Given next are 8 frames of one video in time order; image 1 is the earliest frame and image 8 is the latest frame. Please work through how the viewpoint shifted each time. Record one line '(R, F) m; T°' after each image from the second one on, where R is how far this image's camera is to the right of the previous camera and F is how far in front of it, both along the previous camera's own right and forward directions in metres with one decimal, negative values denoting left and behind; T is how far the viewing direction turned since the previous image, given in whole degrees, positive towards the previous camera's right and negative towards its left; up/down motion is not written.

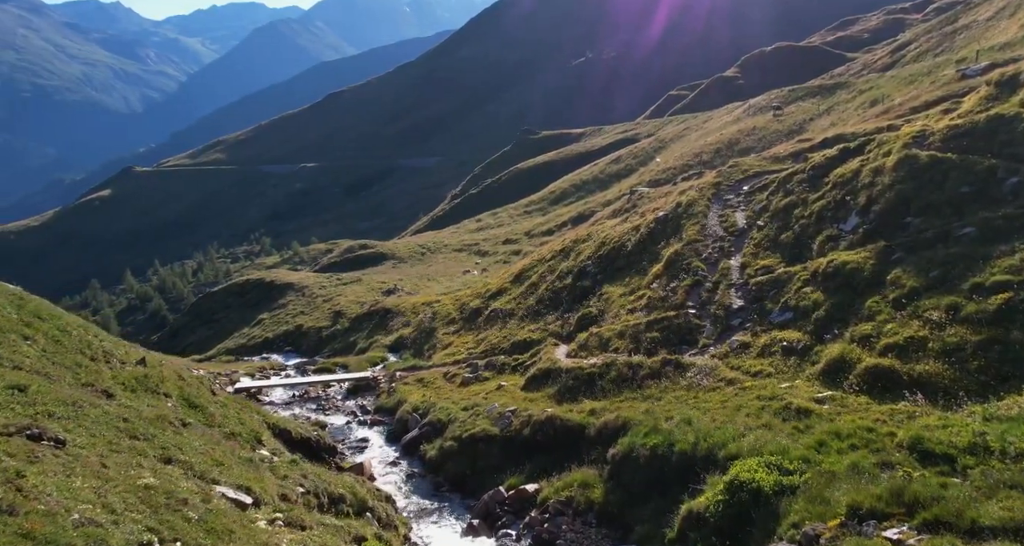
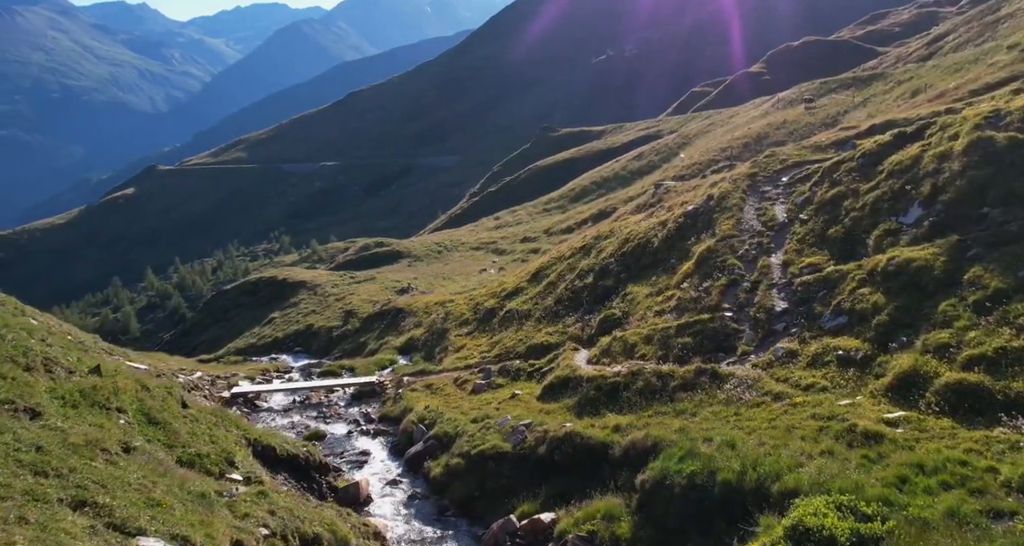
(+0.1, +3.6) m; -1°
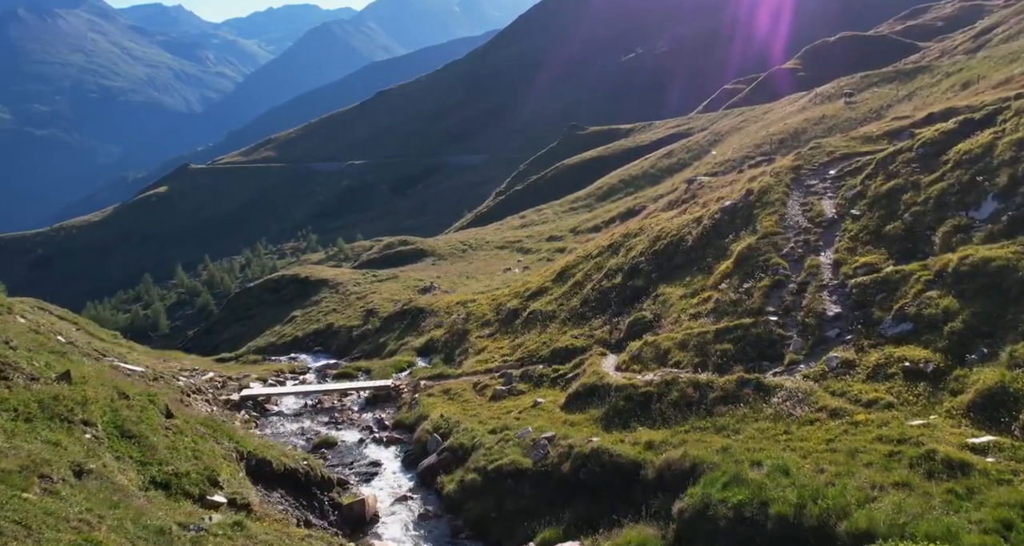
(+0.1, +2.7) m; -2°
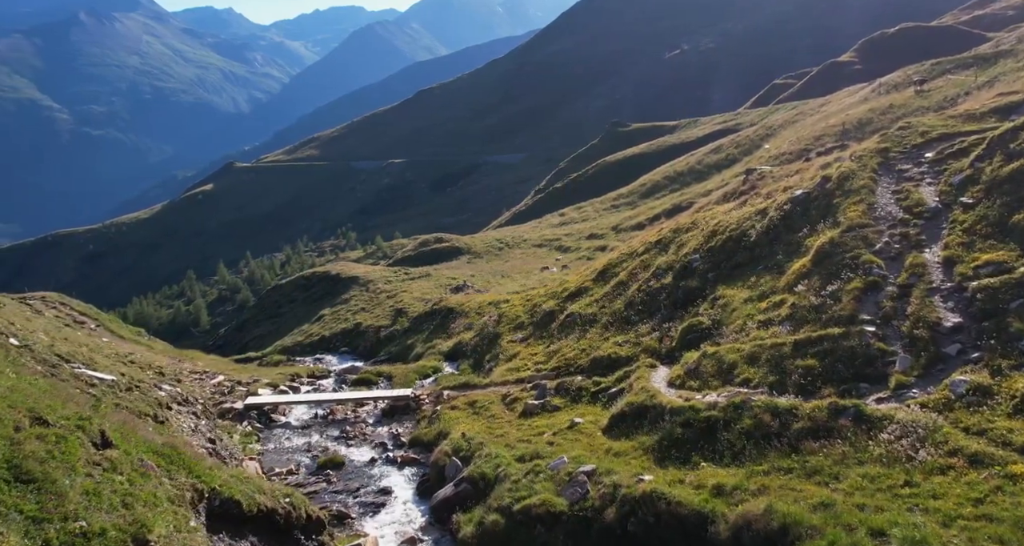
(+0.1, +5.1) m; -2°
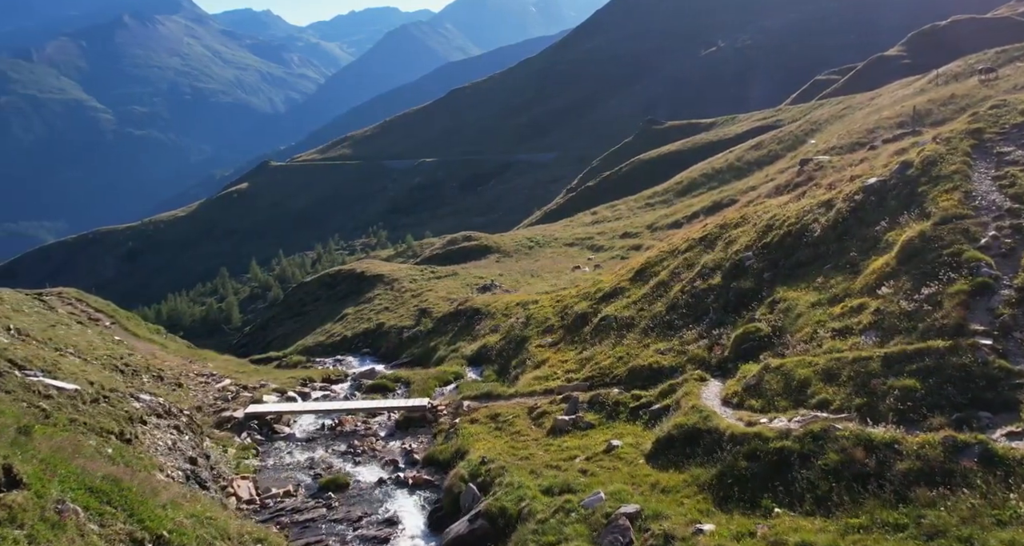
(+0.1, +4.2) m; -2°
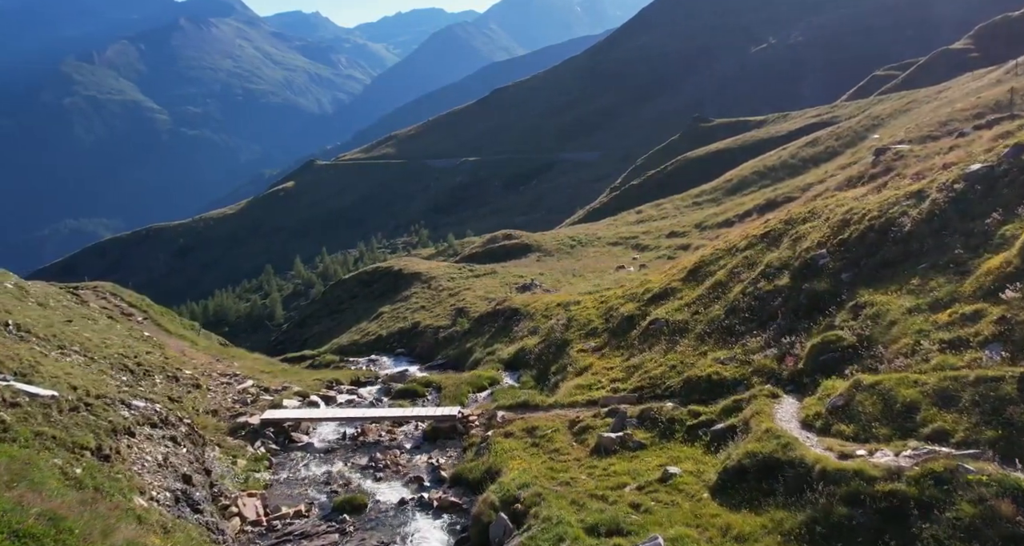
(0.0, +3.6) m; -3°
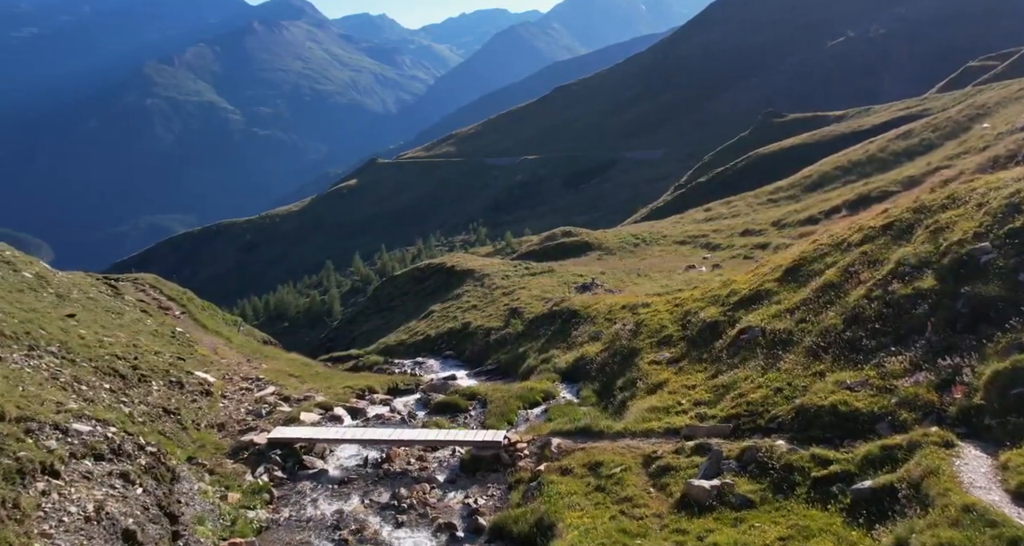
(-0.1, +6.5) m; -4°
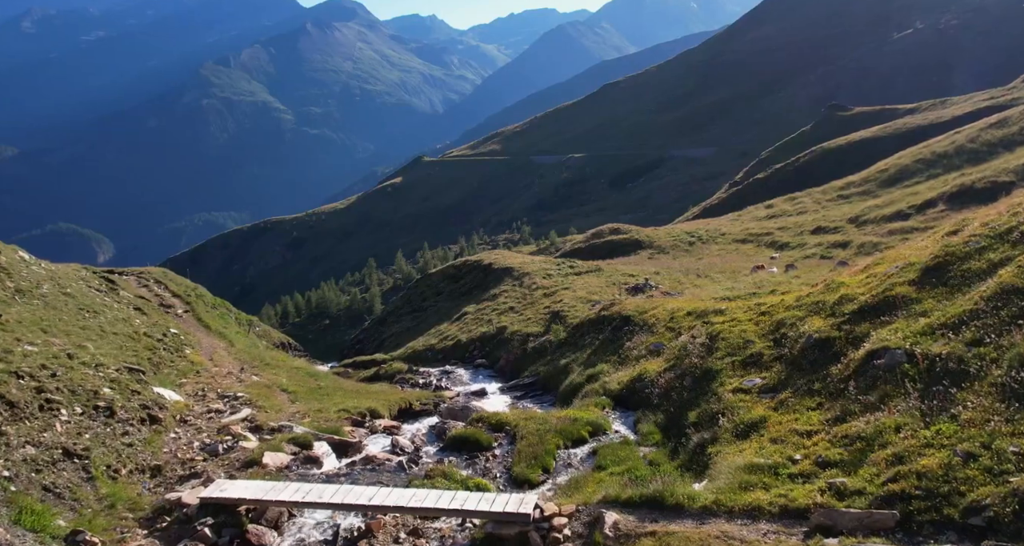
(+0.1, +9.0) m; -3°
